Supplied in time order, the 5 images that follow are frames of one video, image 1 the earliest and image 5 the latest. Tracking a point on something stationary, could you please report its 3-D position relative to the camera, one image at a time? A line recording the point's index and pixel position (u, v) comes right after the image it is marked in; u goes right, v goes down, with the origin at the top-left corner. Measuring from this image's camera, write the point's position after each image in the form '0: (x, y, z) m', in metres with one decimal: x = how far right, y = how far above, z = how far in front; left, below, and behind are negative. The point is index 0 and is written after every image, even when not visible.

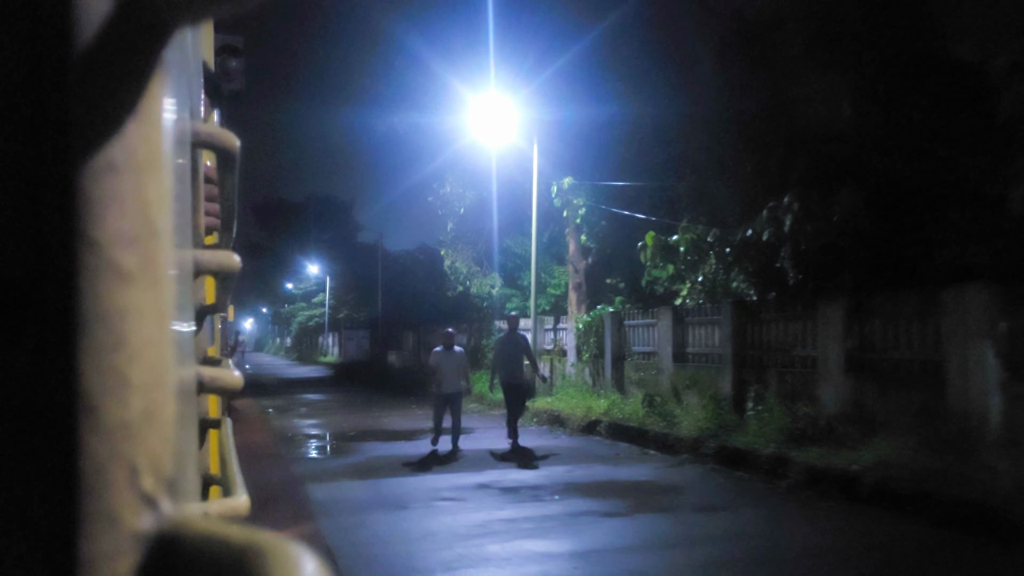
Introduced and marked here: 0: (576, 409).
0: (+1.3, -2.5, +13.2) m
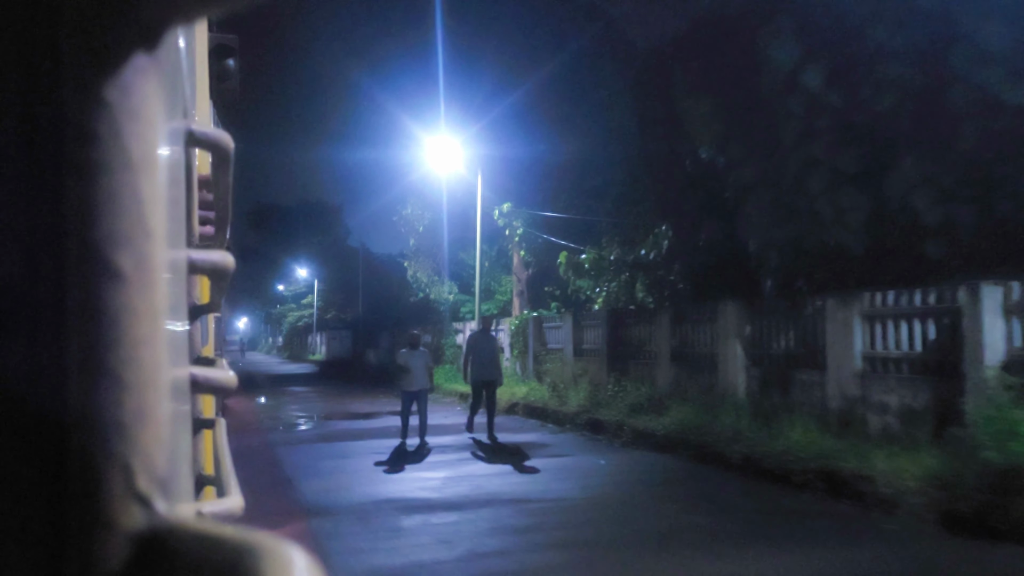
0: (-0.1, -2.7, +16.0) m
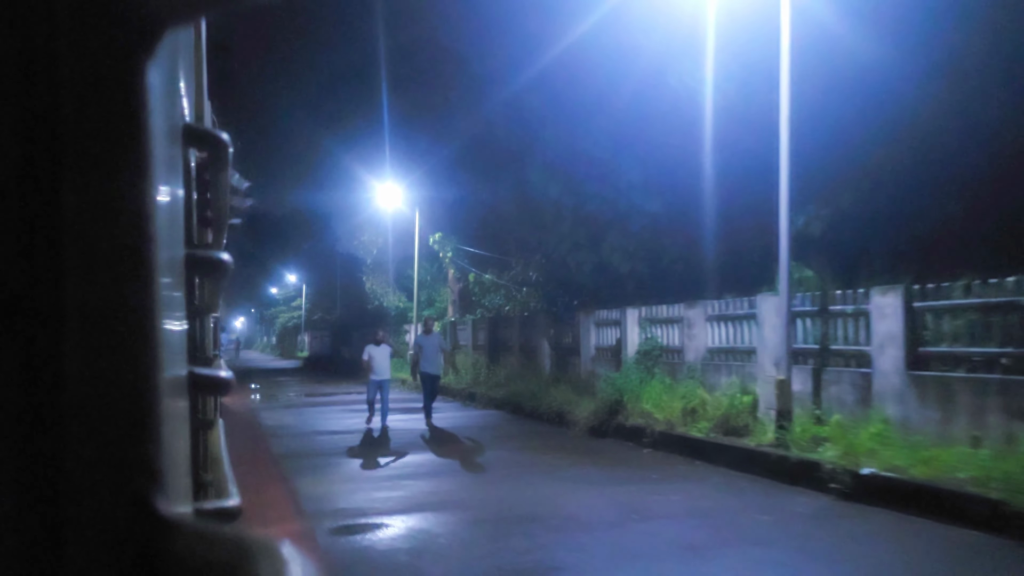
0: (-2.5, -3.1, +20.9) m
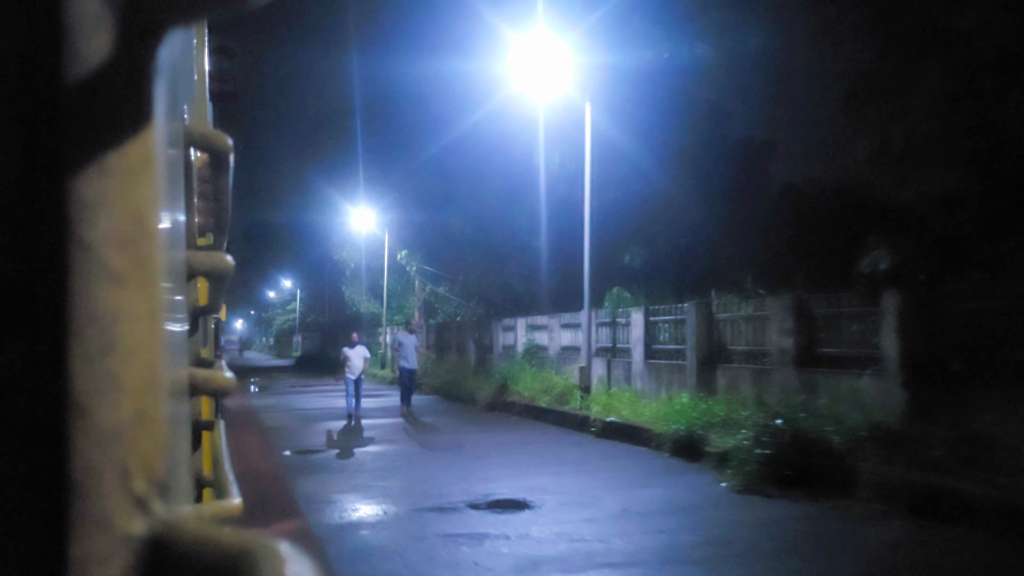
0: (-4.3, -3.5, +24.8) m
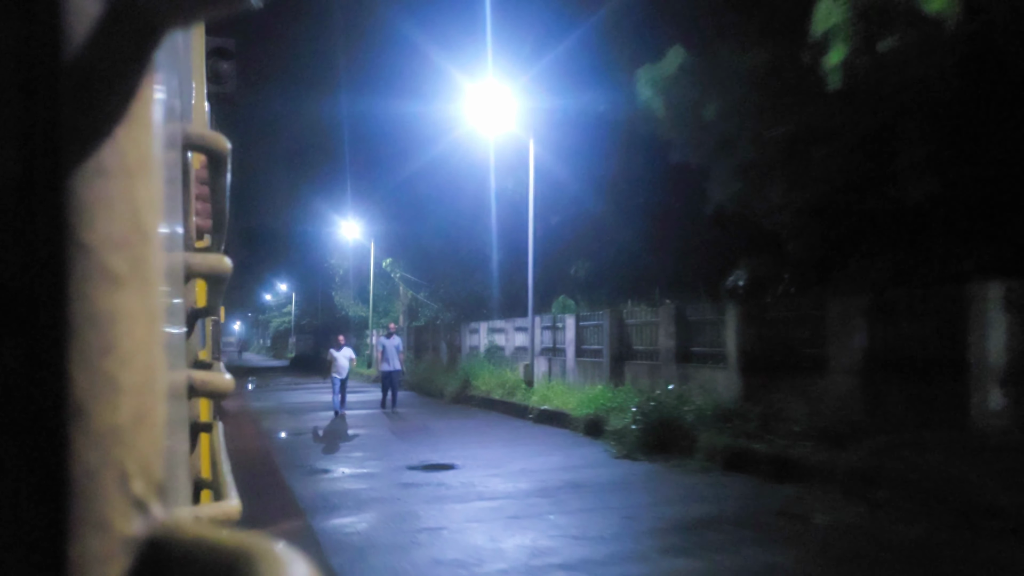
0: (-5.3, -3.7, +26.7) m
